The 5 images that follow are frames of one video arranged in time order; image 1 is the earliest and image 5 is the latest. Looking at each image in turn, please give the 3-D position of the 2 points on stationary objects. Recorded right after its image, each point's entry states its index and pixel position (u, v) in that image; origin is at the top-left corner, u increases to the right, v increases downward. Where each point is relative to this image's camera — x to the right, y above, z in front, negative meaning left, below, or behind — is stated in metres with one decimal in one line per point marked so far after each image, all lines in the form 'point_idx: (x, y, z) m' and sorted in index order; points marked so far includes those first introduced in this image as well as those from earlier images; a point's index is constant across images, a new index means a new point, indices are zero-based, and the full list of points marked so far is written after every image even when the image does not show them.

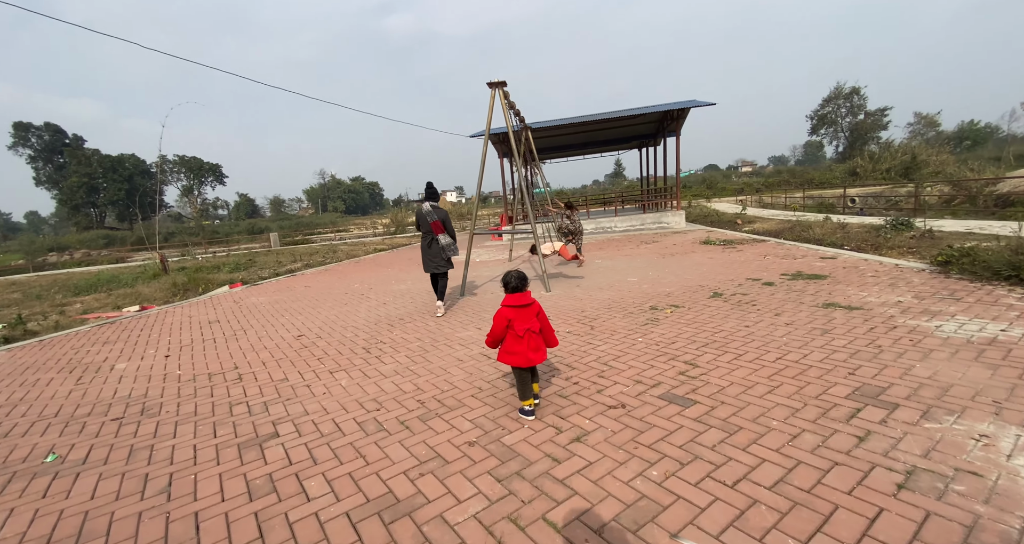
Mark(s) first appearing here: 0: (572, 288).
0: (+0.9, -0.2, +6.0) m
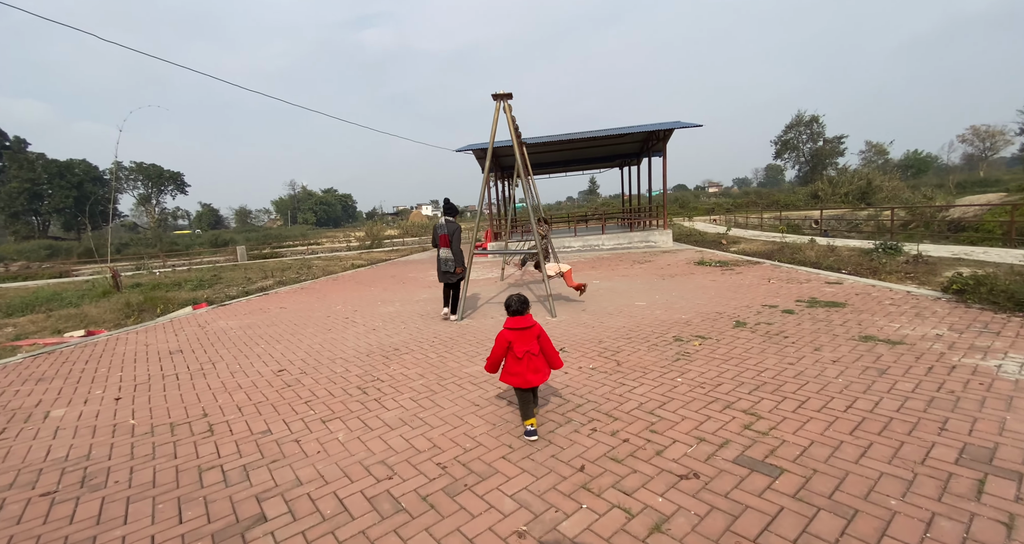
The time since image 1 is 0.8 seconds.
0: (+0.9, -0.5, +5.6) m
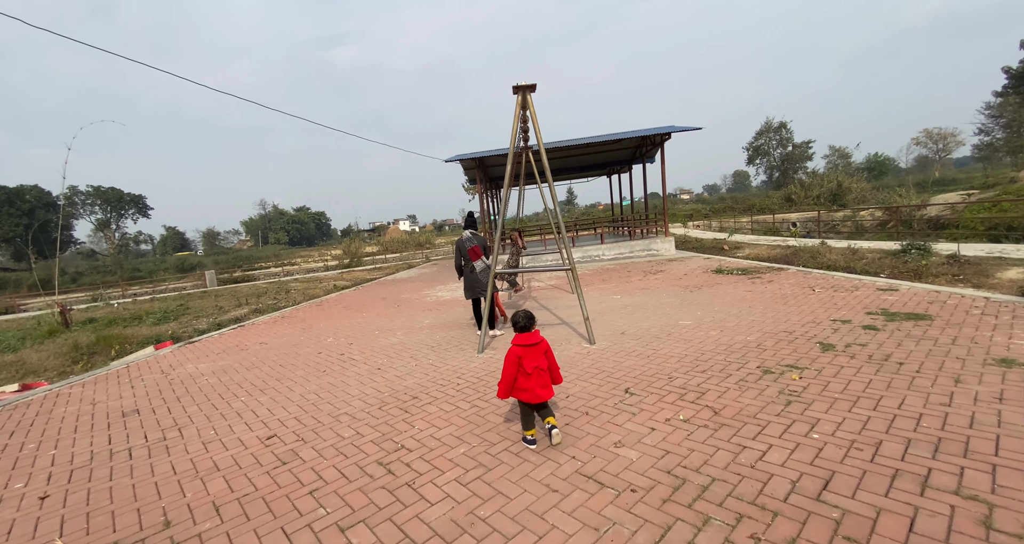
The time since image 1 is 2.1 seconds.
0: (+1.3, -0.8, +4.8) m
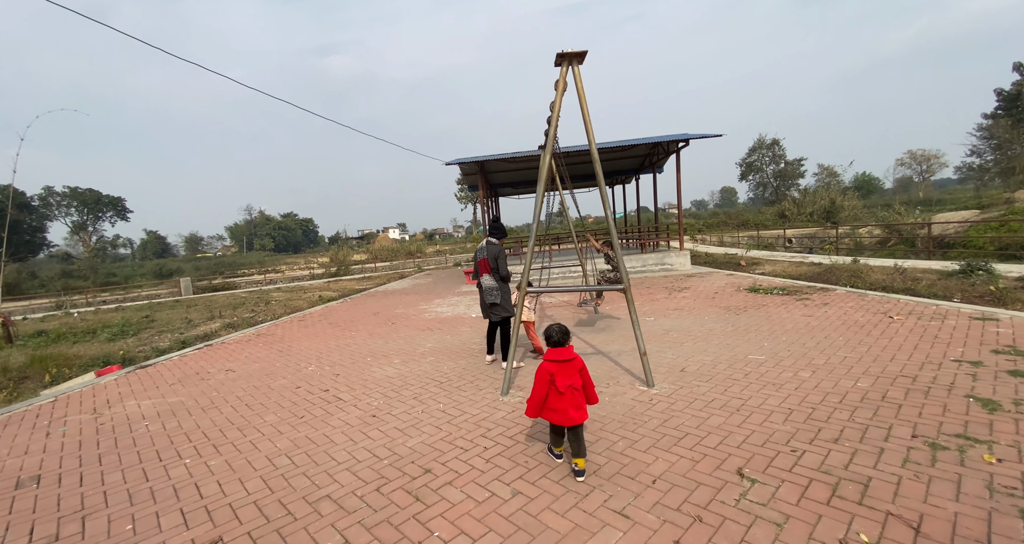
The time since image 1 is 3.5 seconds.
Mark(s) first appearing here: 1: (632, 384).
0: (+1.6, -1.0, +3.8) m
1: (+1.1, -1.0, +3.7) m
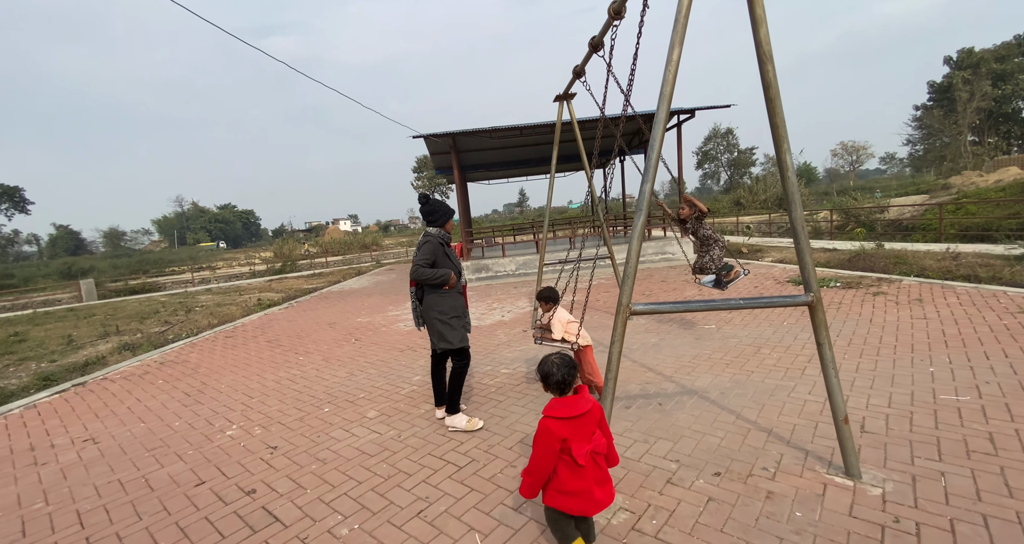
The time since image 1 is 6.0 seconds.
0: (+2.0, -0.9, +2.2) m
1: (+1.5, -1.0, +2.1) m
